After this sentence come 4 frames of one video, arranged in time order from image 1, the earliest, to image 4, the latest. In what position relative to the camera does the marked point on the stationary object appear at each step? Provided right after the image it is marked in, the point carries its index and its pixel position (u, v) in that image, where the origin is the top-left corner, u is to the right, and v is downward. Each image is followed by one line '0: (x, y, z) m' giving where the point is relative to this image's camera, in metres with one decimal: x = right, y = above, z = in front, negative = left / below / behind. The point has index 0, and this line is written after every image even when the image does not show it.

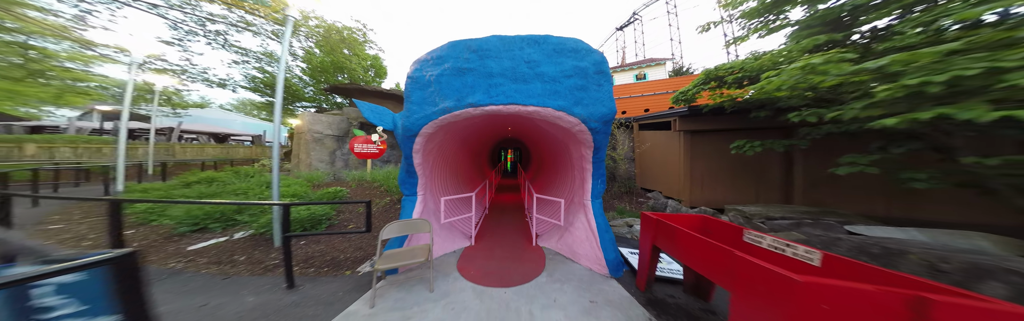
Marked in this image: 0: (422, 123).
0: (-1.6, +0.7, +2.8) m
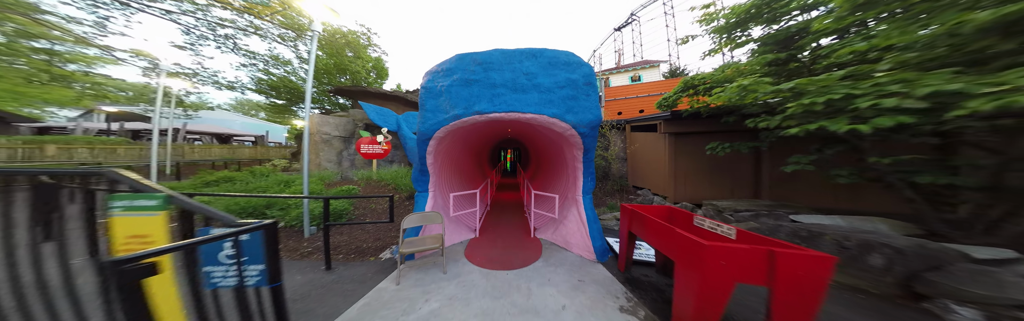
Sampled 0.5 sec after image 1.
0: (-1.6, +0.7, +3.2) m
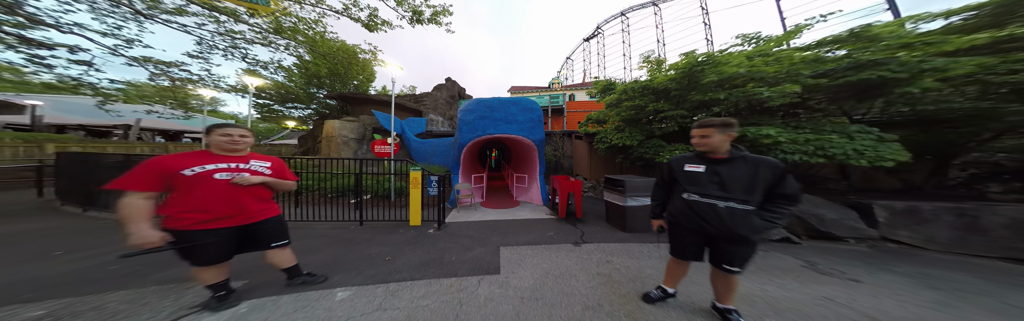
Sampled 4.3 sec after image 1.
0: (-2.0, +0.7, +6.3) m
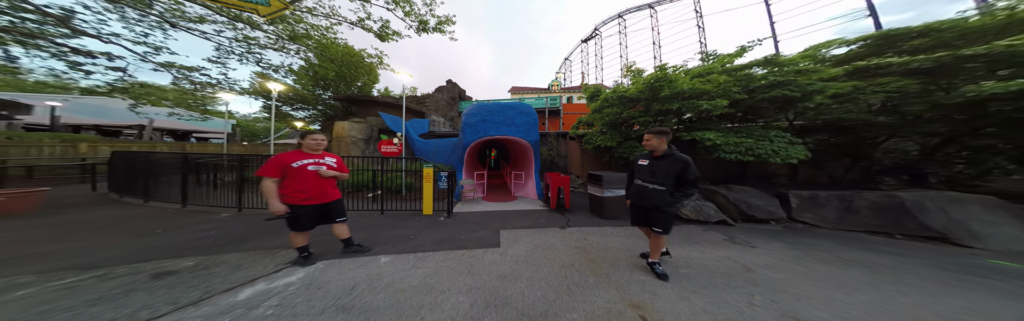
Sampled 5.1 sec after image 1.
0: (-2.0, +0.8, +7.0) m
